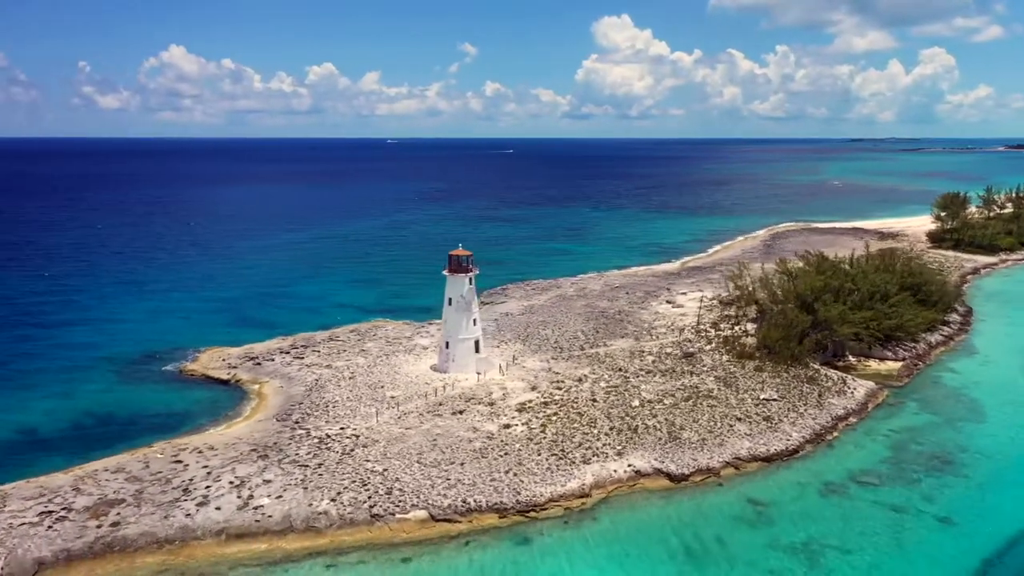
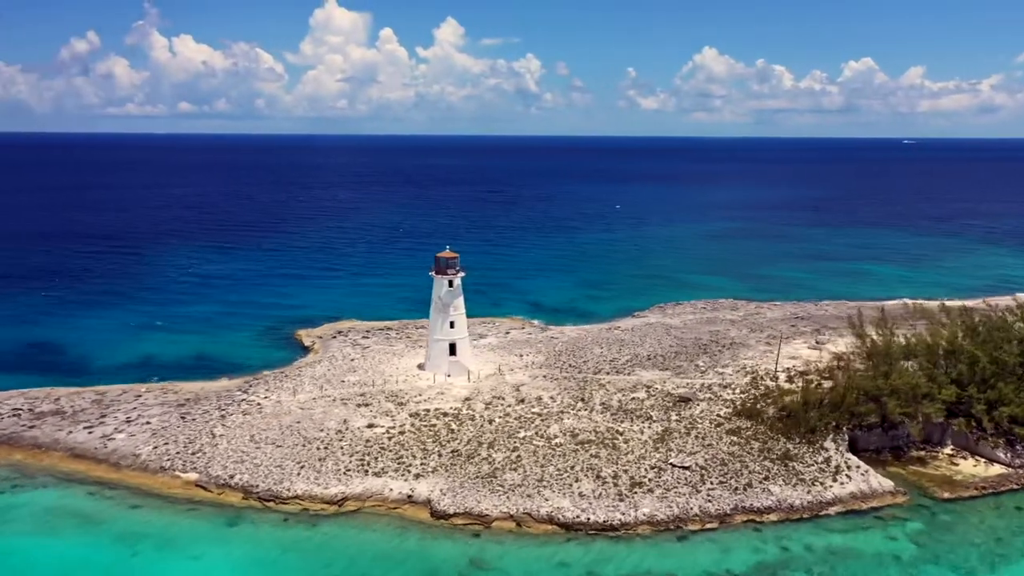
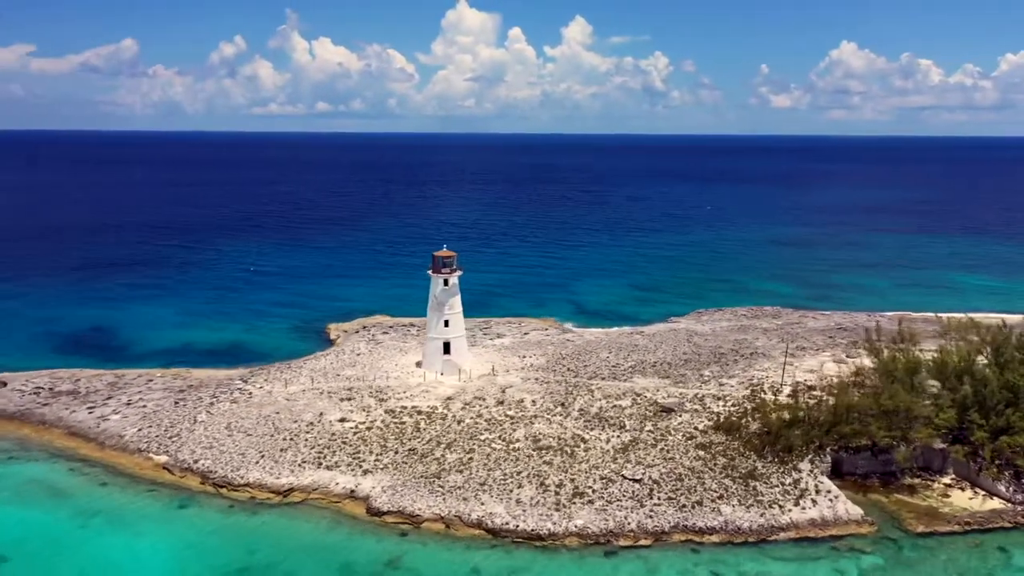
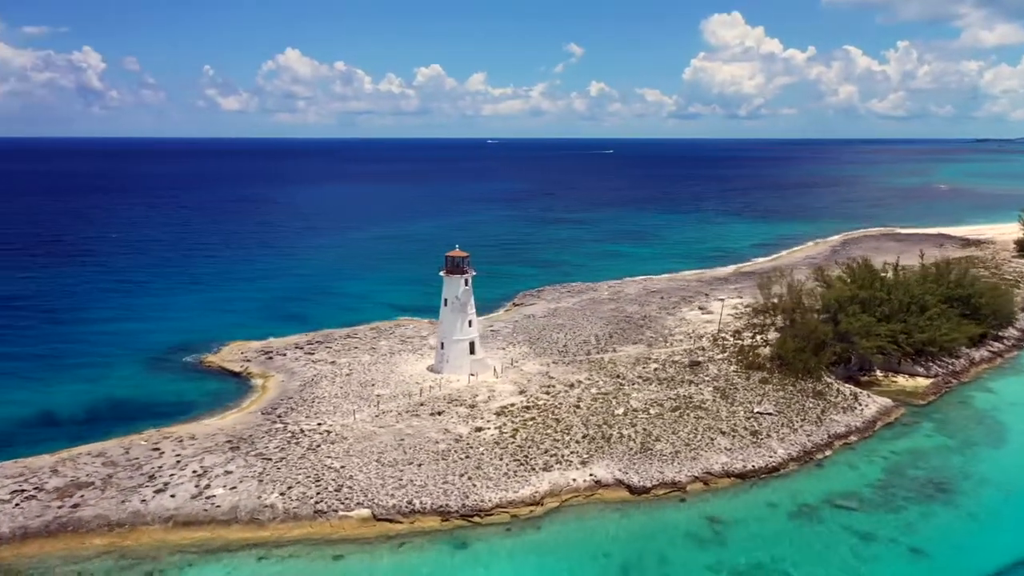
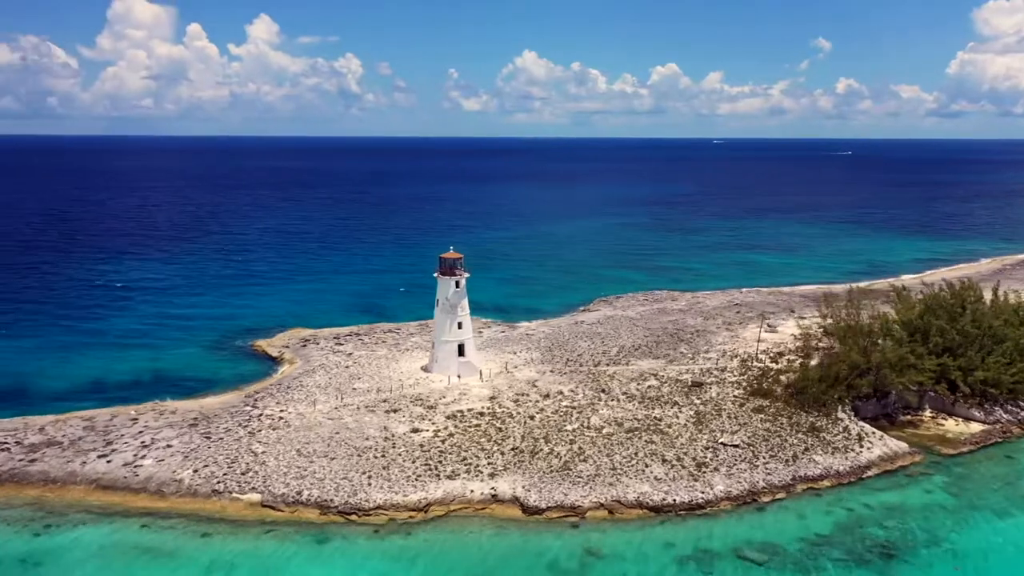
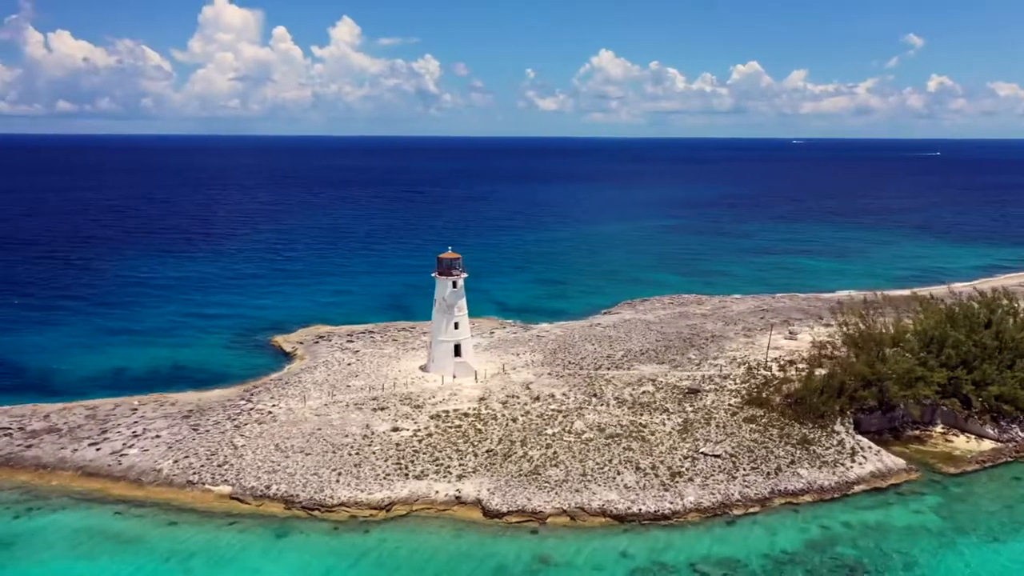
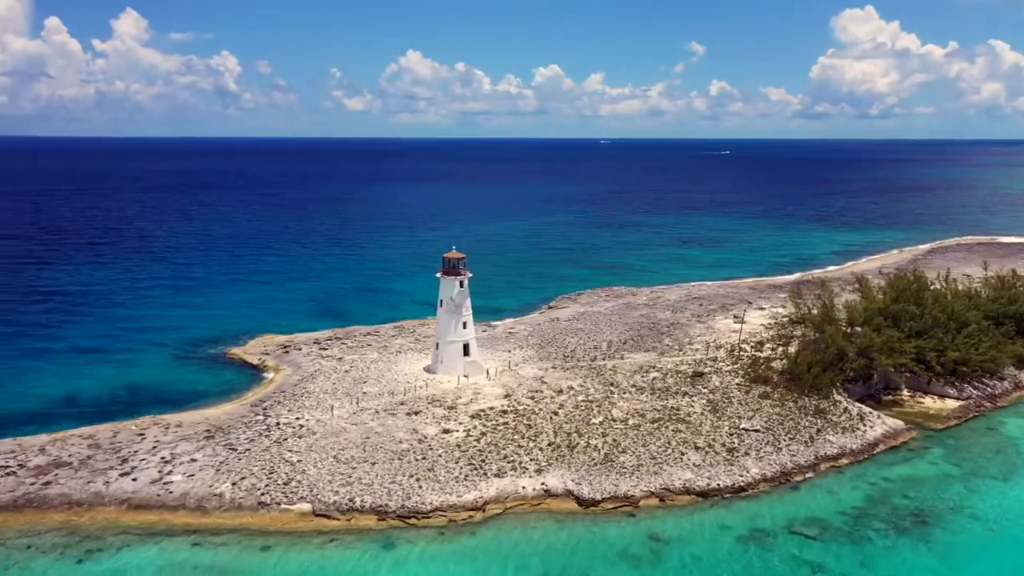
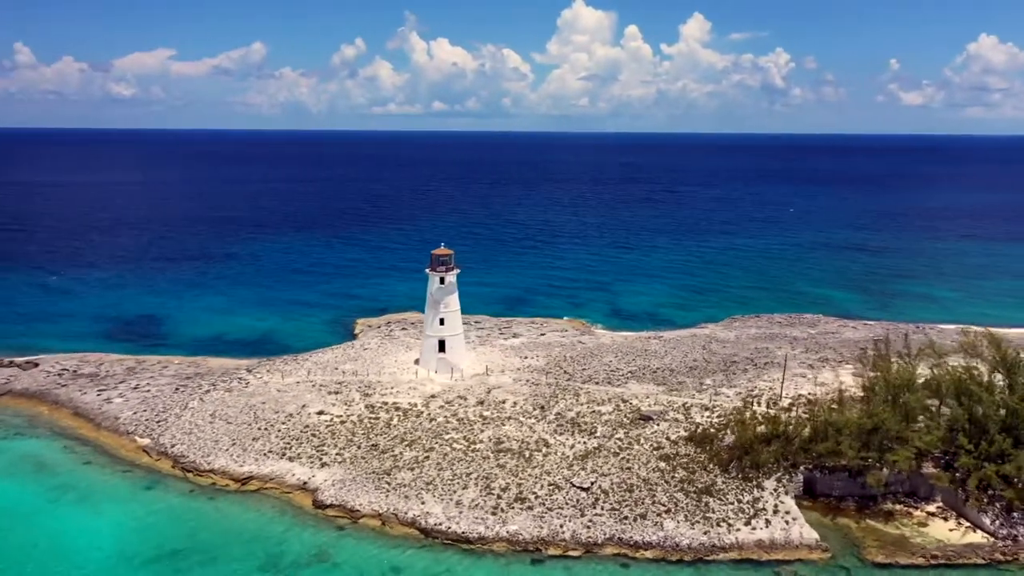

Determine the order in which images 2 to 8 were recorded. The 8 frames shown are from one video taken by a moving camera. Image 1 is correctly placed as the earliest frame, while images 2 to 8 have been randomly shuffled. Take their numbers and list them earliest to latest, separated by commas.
4, 7, 5, 6, 2, 3, 8
